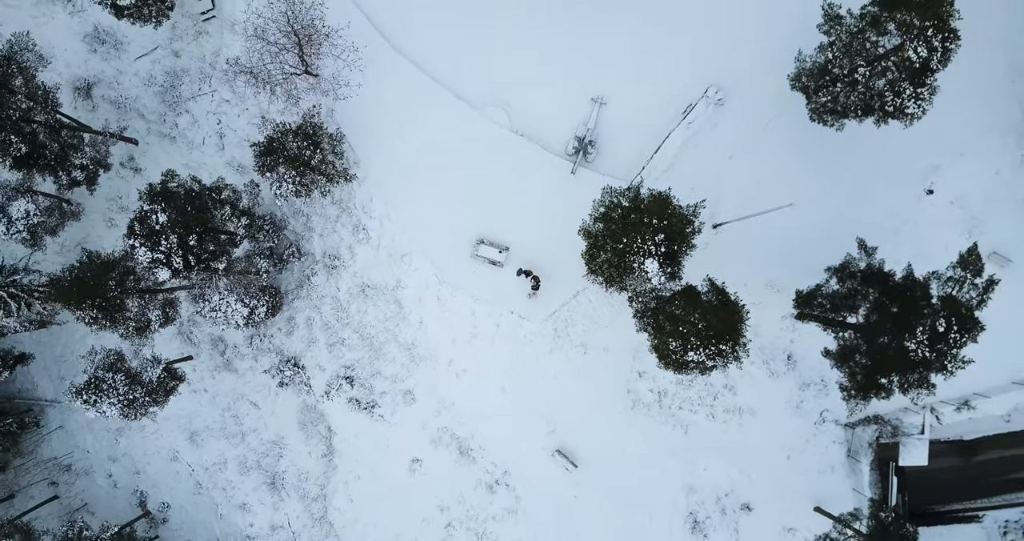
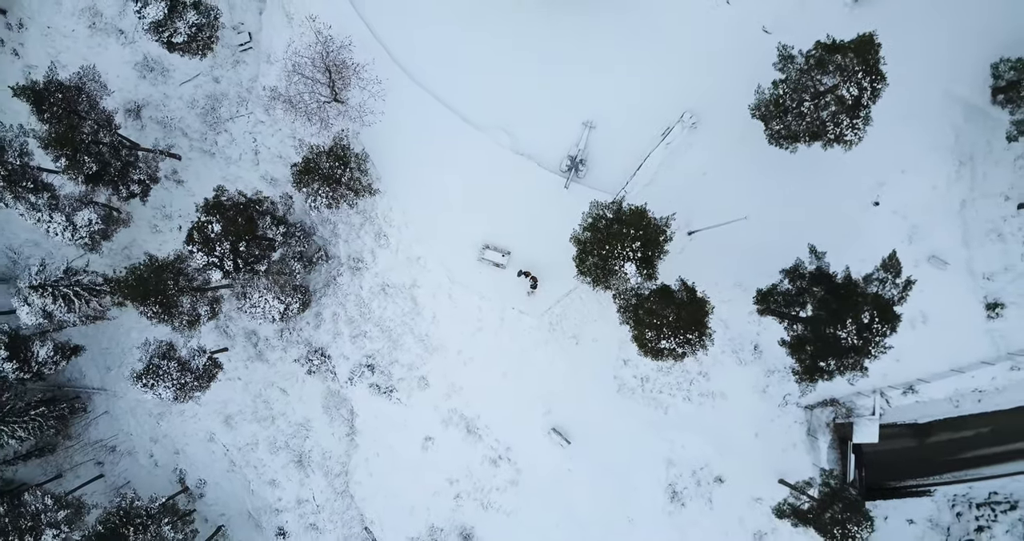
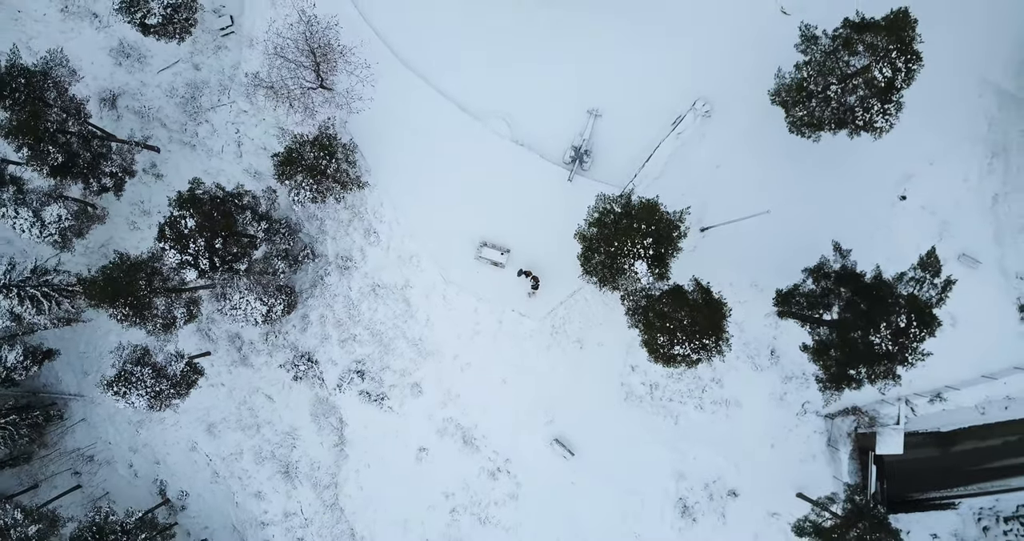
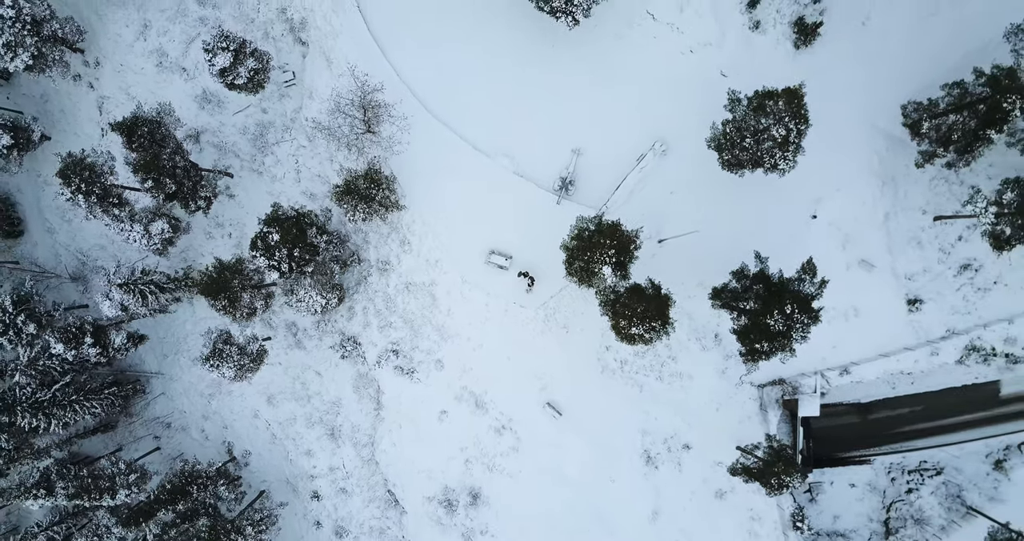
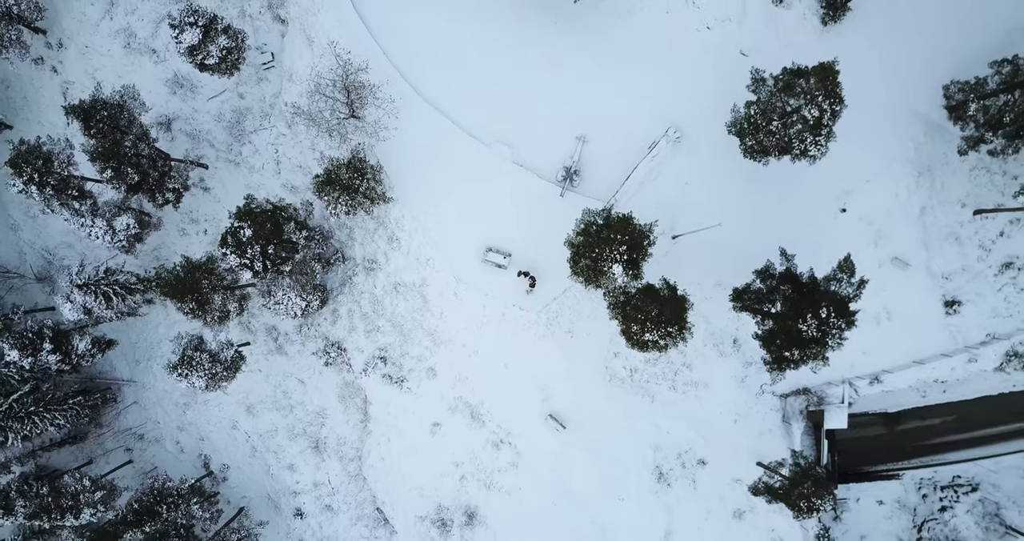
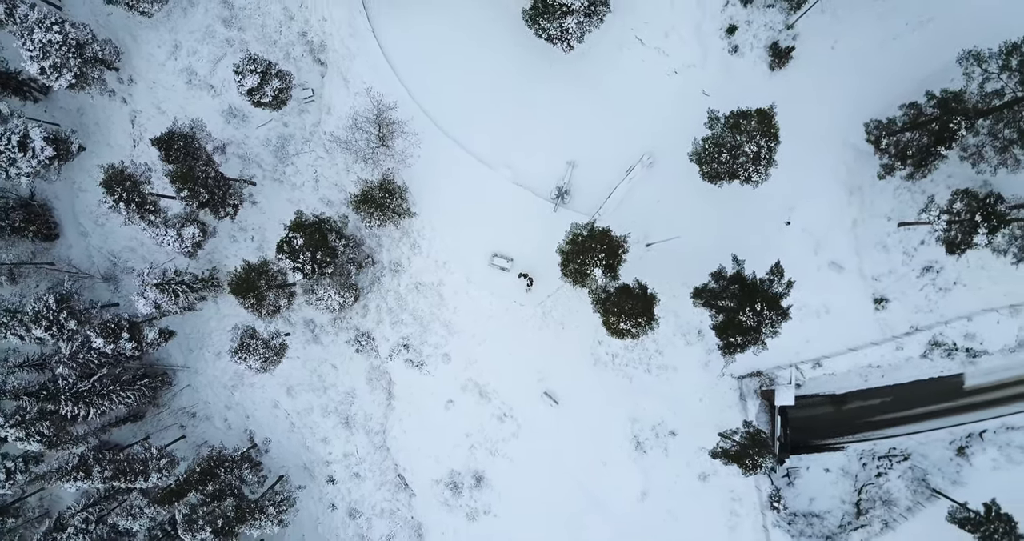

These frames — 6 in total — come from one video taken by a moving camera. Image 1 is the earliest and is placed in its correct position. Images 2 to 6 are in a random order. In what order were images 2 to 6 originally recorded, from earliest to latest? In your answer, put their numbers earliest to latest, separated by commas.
3, 2, 5, 4, 6
